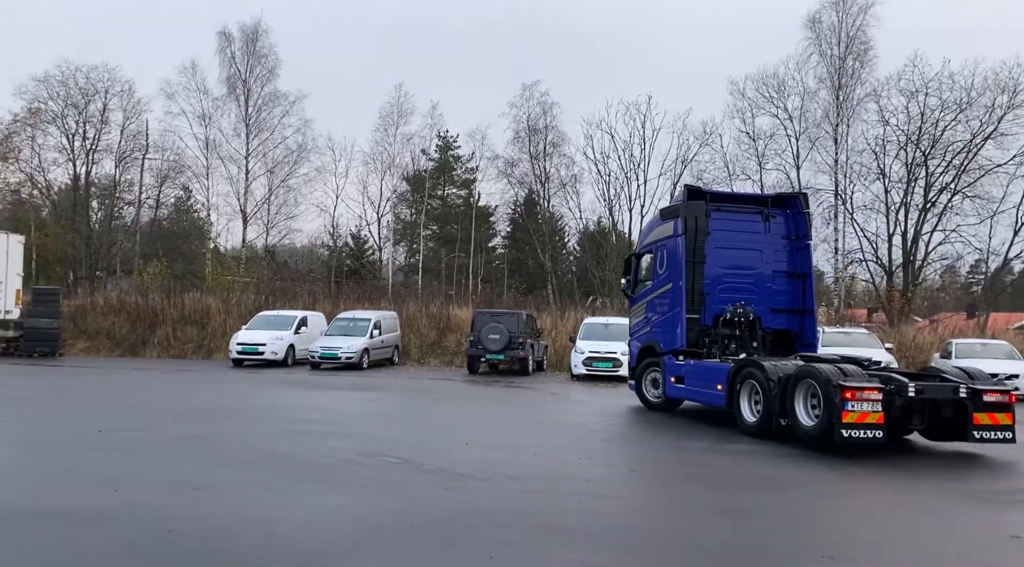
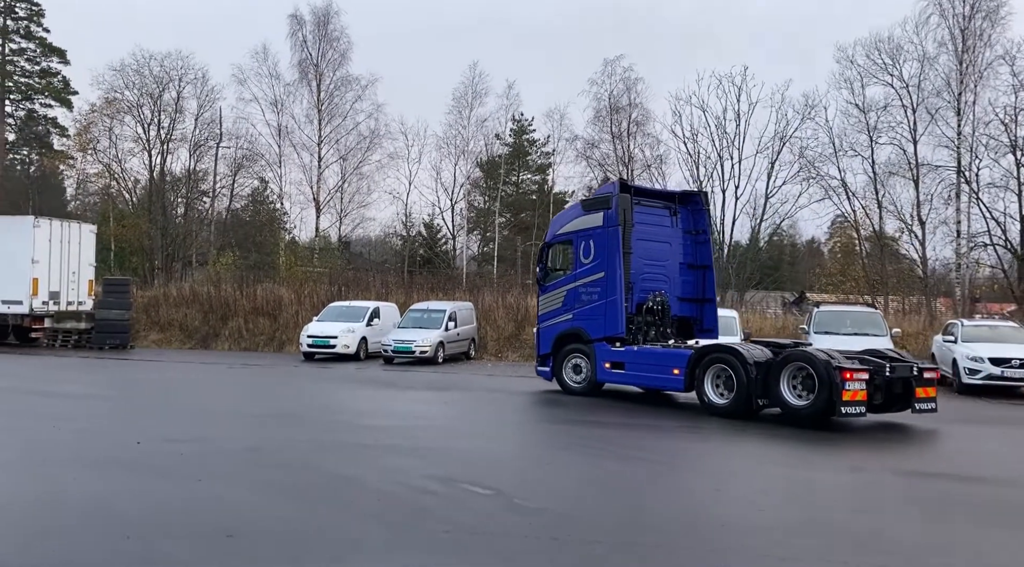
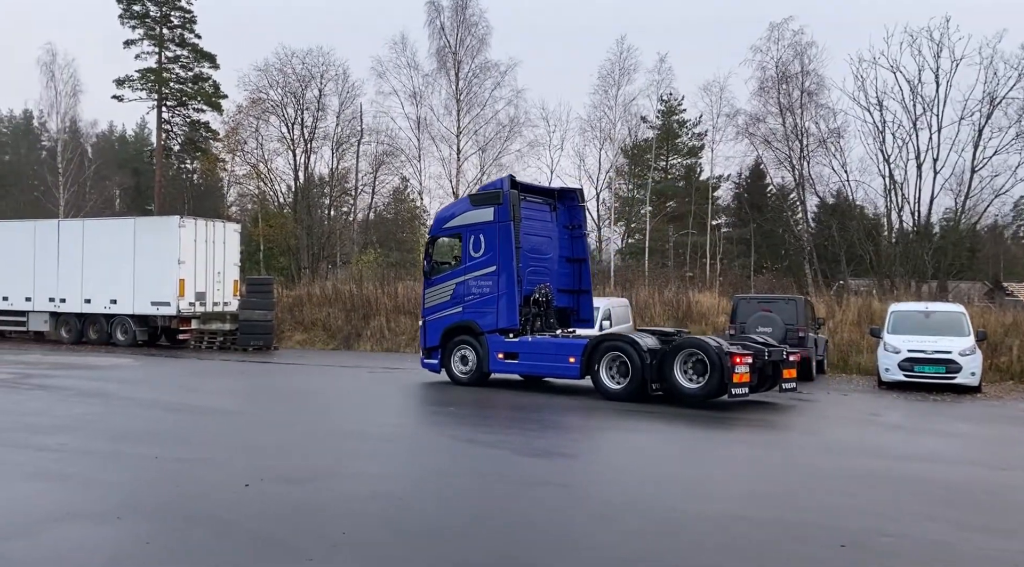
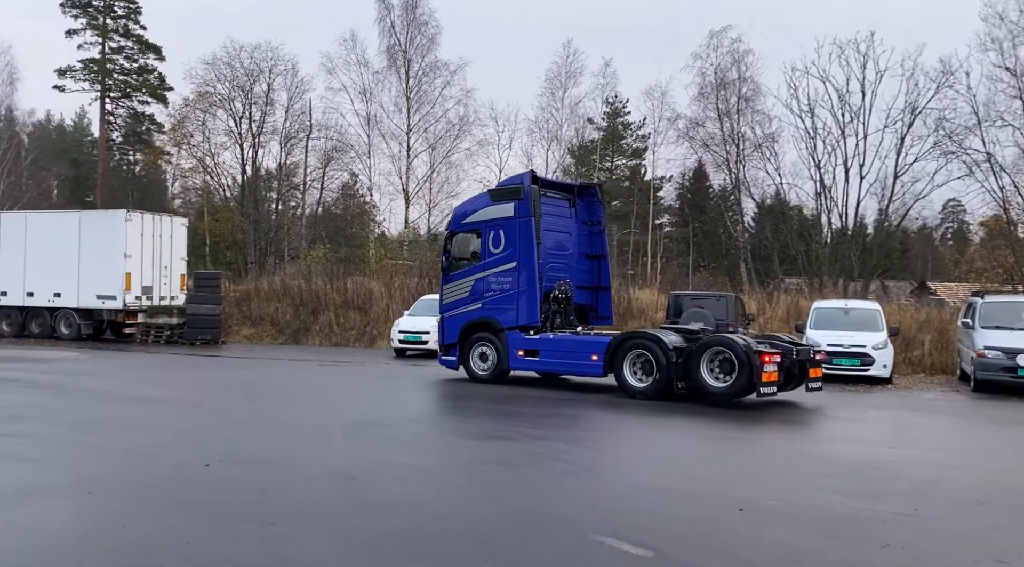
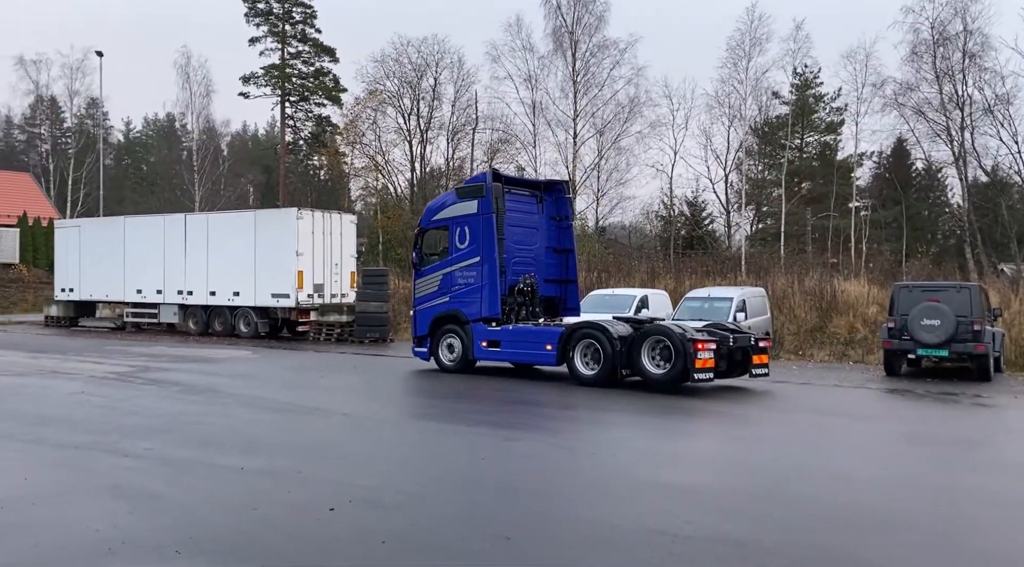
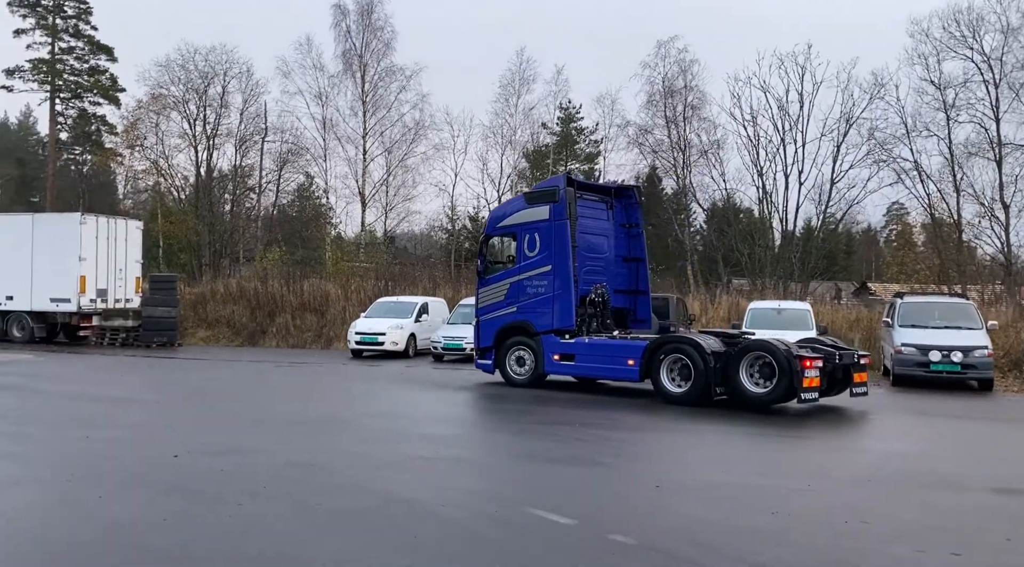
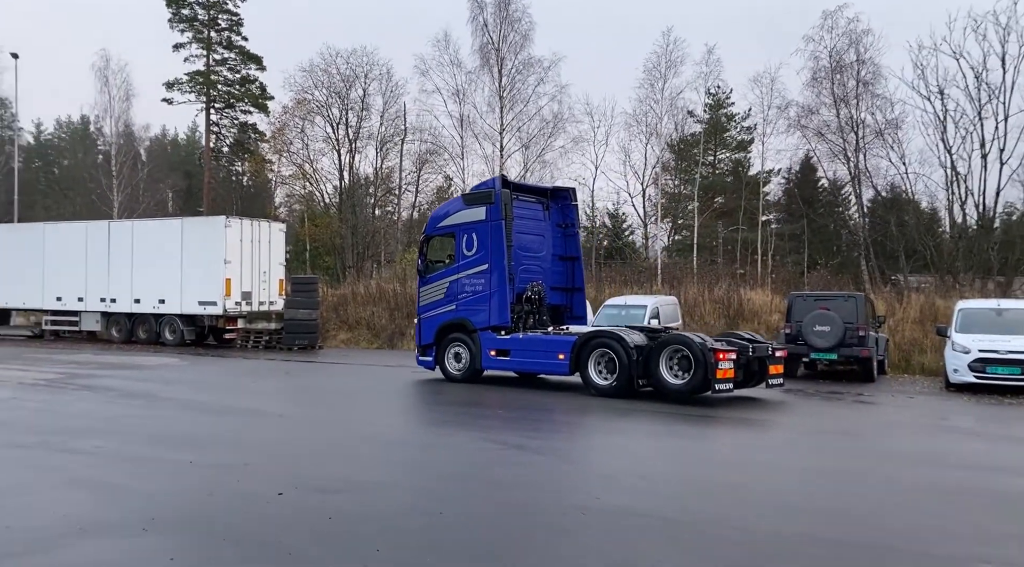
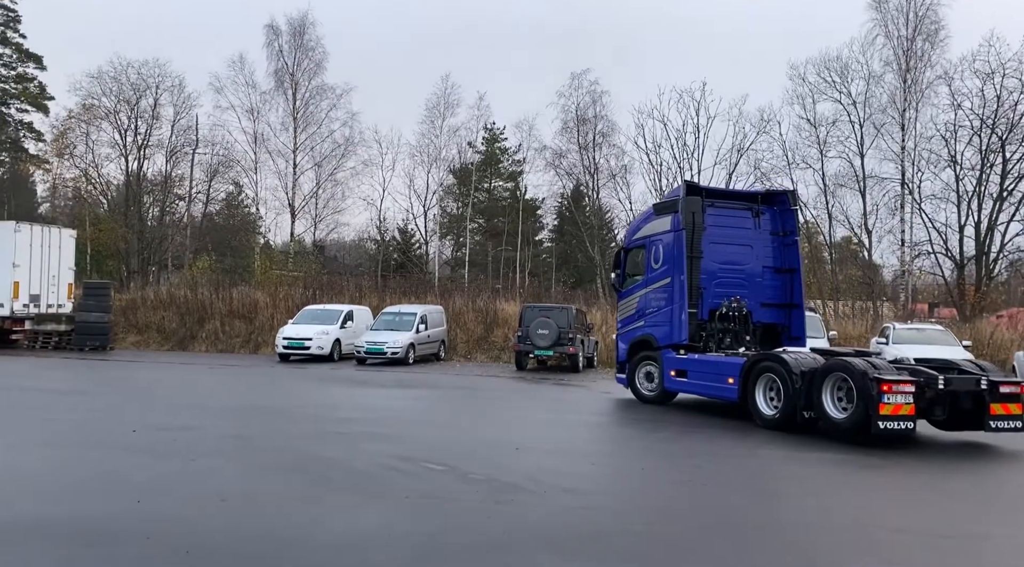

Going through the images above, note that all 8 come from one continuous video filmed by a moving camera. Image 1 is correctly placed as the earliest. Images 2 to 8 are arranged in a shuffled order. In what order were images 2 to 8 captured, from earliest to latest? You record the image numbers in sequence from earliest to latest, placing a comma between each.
8, 2, 6, 4, 3, 7, 5
